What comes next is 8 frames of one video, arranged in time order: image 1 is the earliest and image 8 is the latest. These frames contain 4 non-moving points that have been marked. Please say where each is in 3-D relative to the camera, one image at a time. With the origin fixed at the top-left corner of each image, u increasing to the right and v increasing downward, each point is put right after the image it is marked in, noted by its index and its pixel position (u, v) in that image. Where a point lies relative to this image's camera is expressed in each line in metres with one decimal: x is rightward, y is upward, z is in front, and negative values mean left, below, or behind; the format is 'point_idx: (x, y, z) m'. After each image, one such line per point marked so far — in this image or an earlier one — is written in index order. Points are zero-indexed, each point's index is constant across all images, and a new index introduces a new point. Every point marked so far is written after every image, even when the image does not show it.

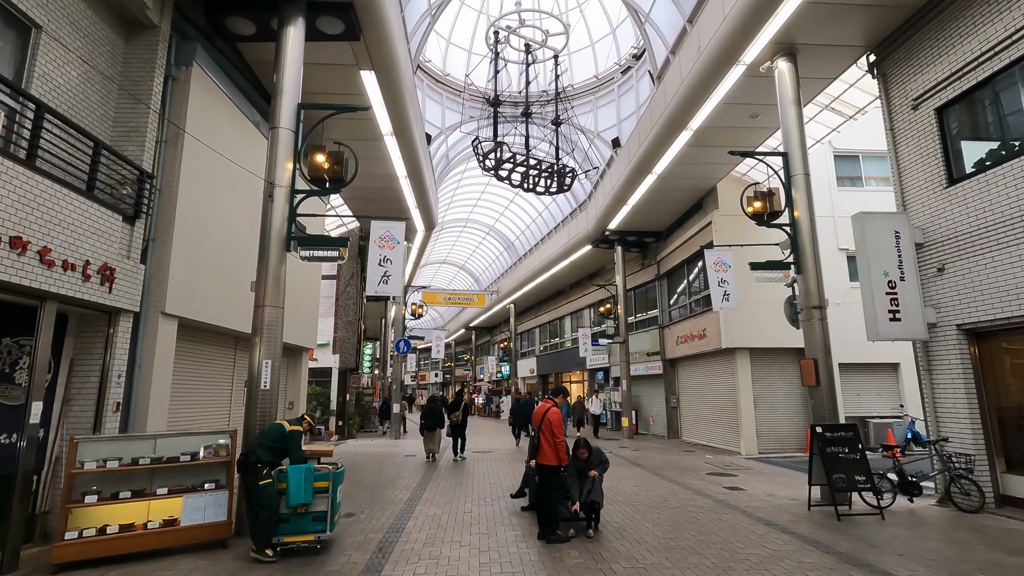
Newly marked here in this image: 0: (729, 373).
0: (+6.2, -2.4, +15.5) m
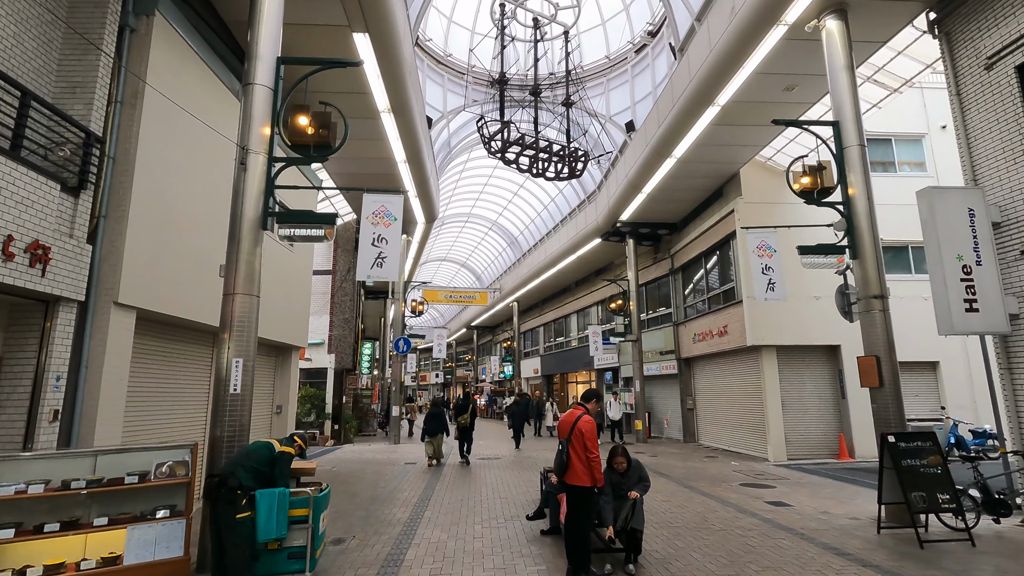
0: (+6.5, -2.3, +14.4) m
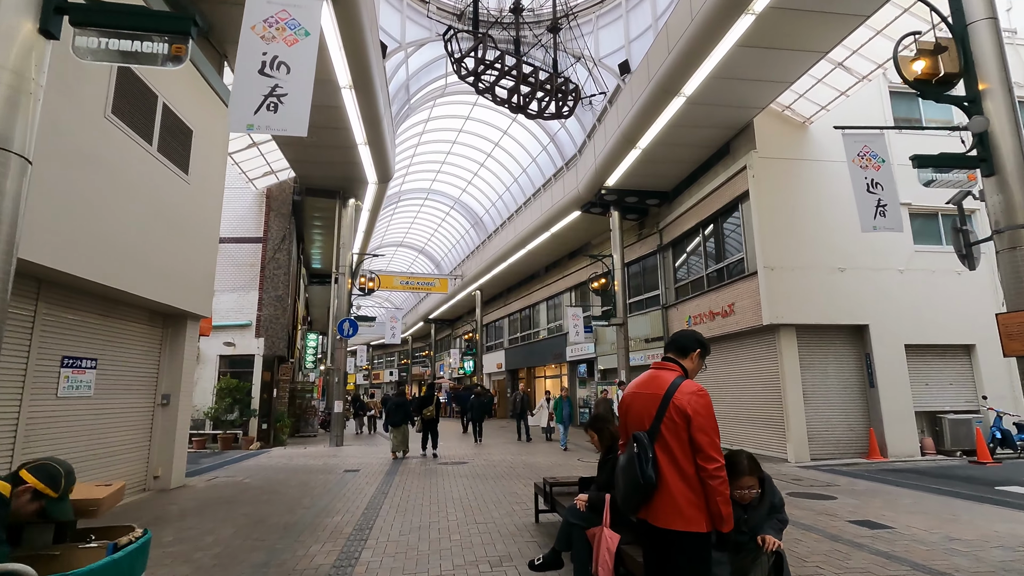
0: (+5.8, -1.6, +12.2) m
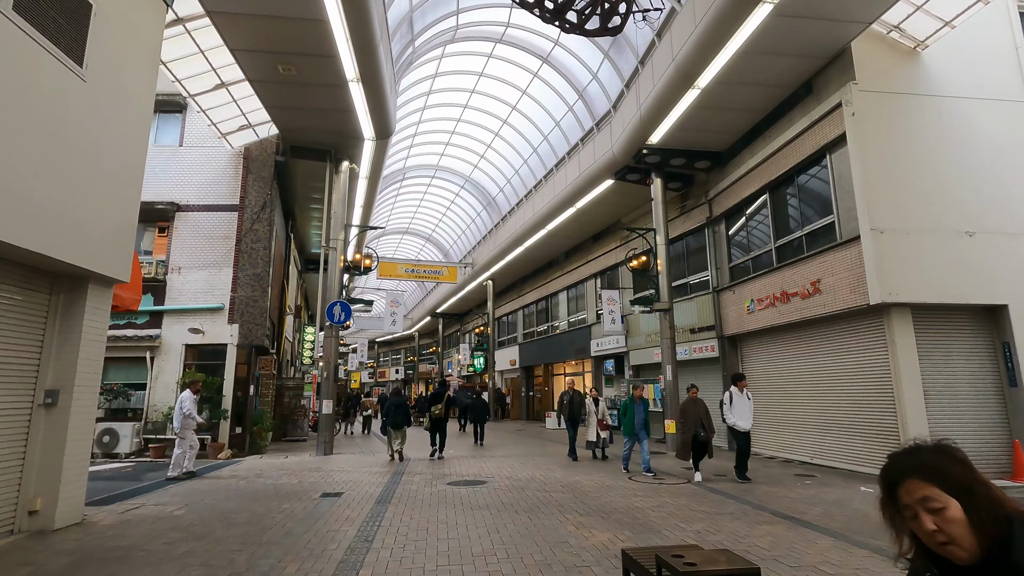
0: (+6.3, -1.1, +9.5) m
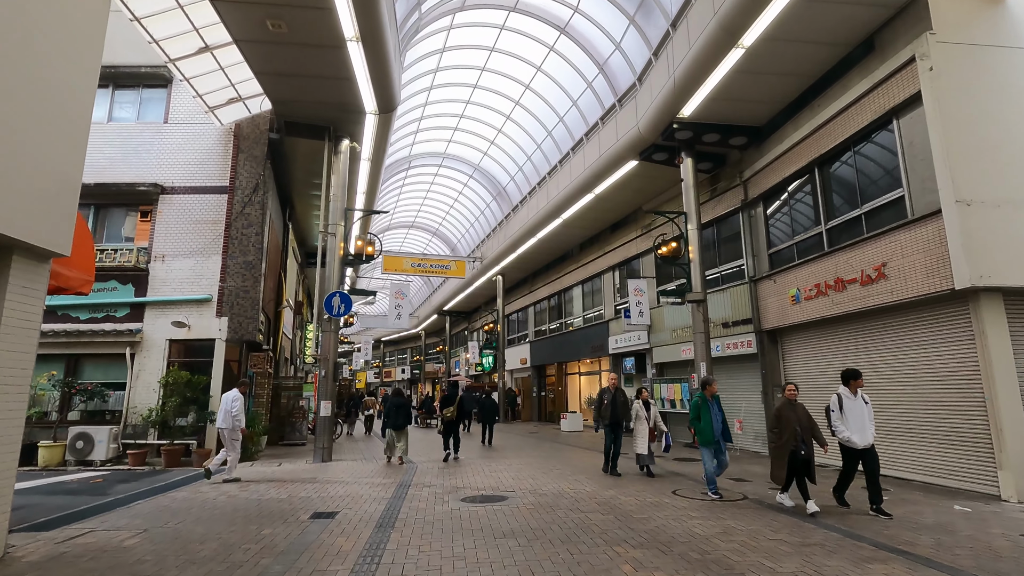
0: (+6.7, -0.8, +8.1) m
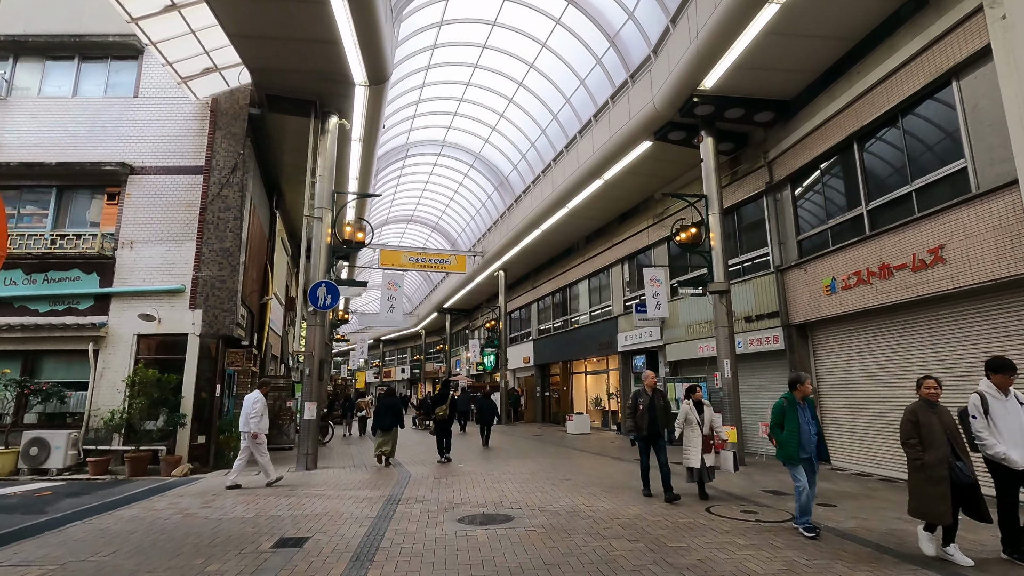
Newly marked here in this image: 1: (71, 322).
0: (+6.7, -0.6, +7.0) m
1: (-8.2, -0.6, +10.0) m
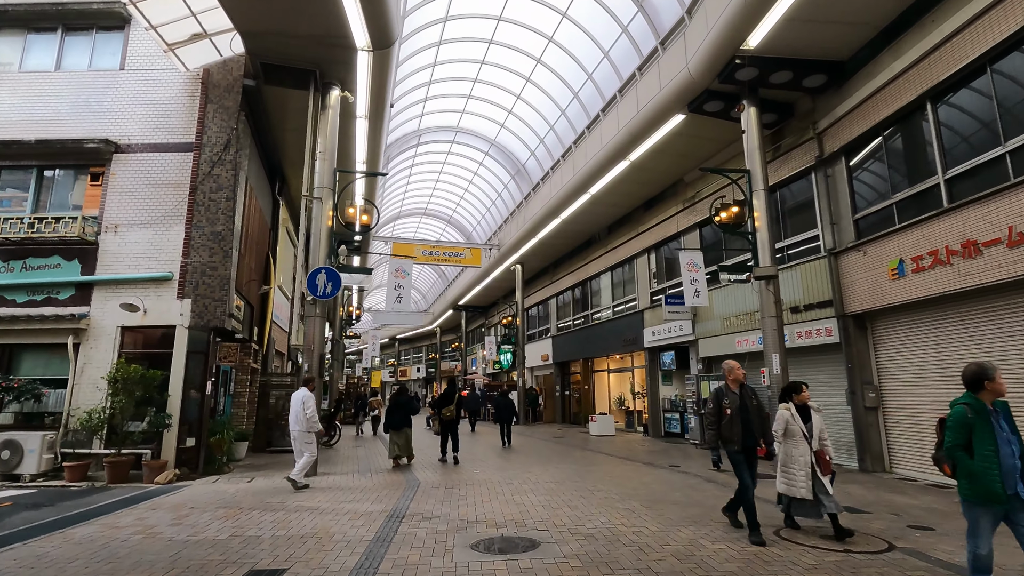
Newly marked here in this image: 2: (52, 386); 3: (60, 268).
0: (+7.0, -0.3, +5.7) m
1: (-7.9, -0.4, +9.1) m
2: (-7.9, -1.7, +9.2) m
3: (-8.1, +0.4, +9.6) m
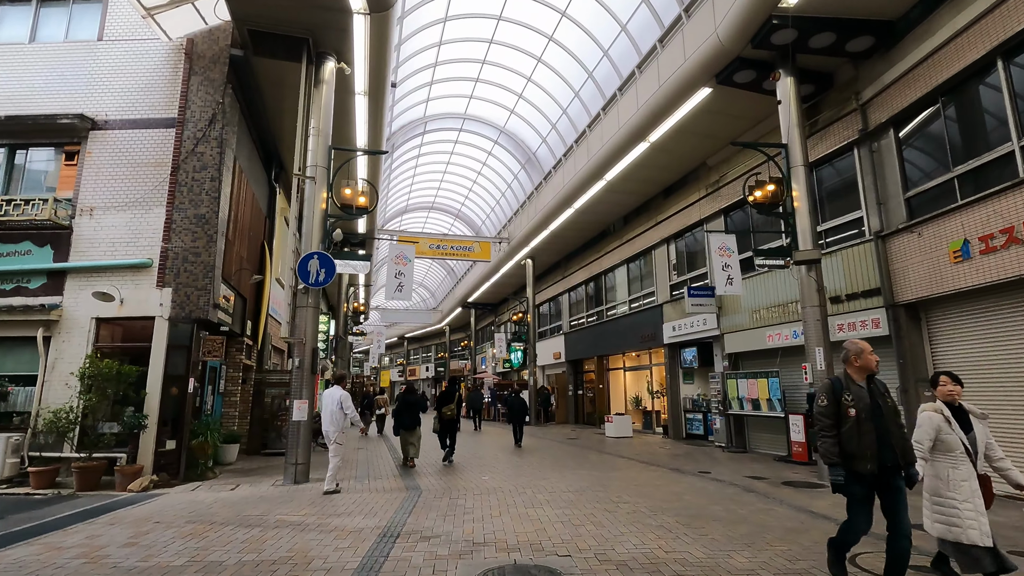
0: (+7.1, -0.1, +4.6) m
1: (-7.7, -0.2, +8.4) m
2: (-7.7, -1.5, +8.4) m
3: (-7.9, +0.5, +8.8) m
